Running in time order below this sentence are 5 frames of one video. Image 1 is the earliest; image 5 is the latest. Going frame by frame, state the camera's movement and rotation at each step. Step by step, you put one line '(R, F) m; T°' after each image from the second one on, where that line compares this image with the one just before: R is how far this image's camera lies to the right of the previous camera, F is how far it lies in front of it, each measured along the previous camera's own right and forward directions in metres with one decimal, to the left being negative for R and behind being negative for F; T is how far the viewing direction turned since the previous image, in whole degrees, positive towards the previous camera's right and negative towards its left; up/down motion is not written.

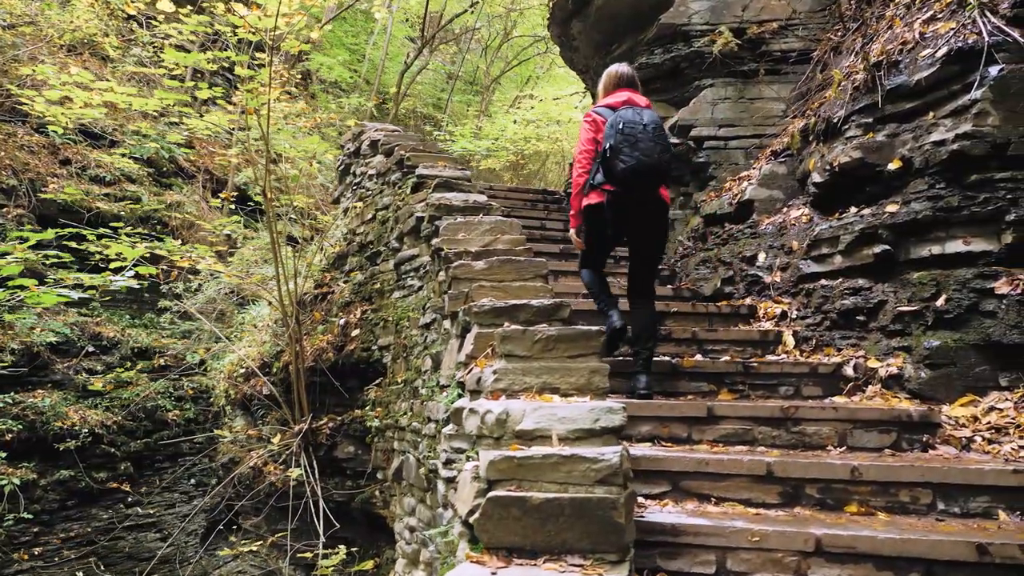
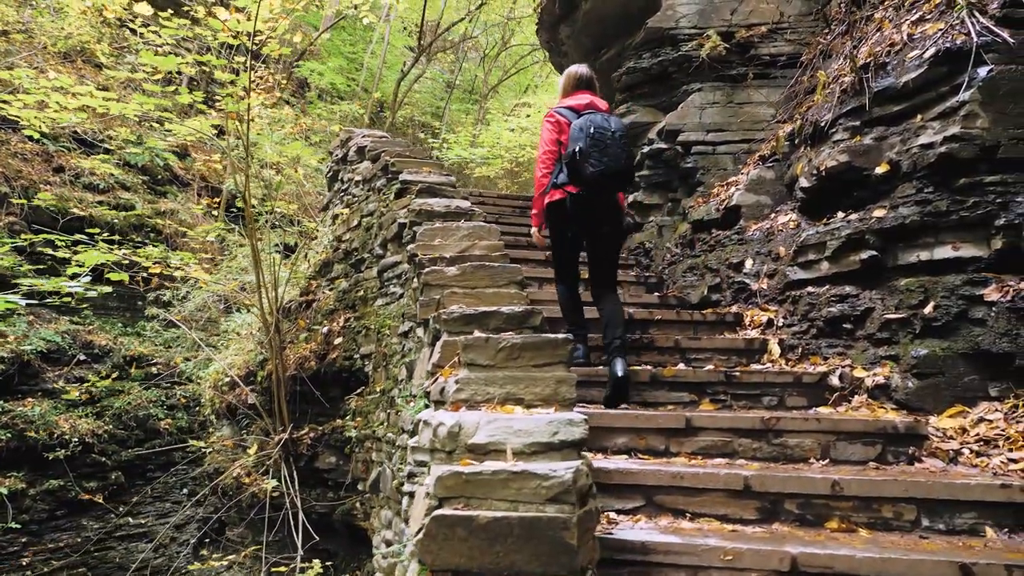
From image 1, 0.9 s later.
(+0.1, +0.1) m; 0°
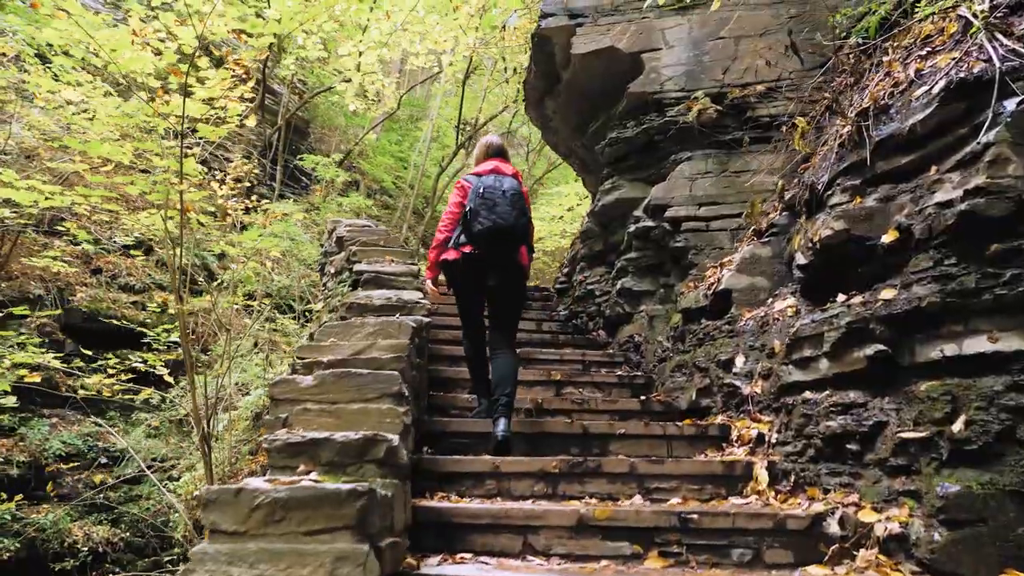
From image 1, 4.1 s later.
(+0.7, +0.8) m; -5°
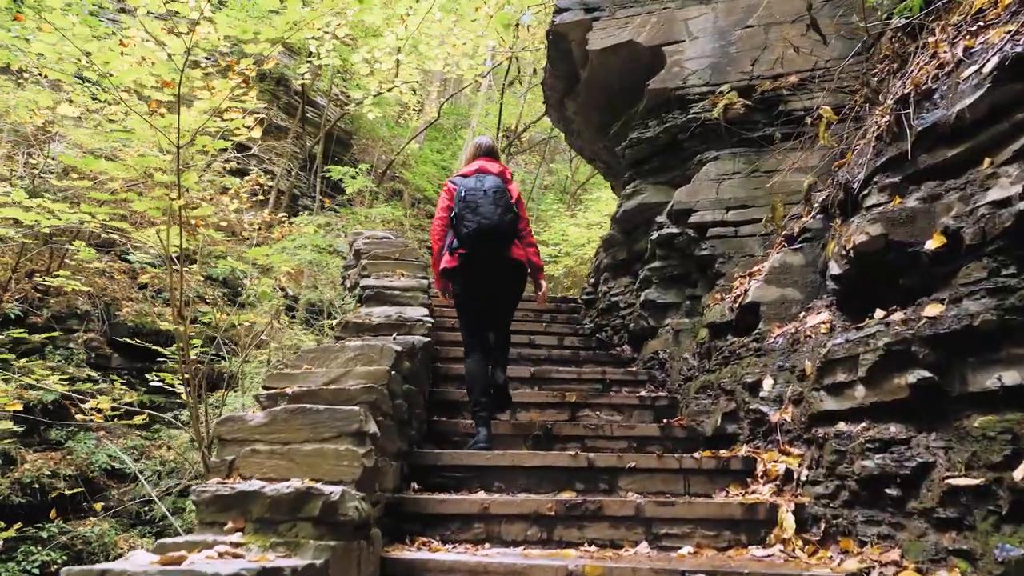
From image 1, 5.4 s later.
(+0.2, +0.3) m; -4°
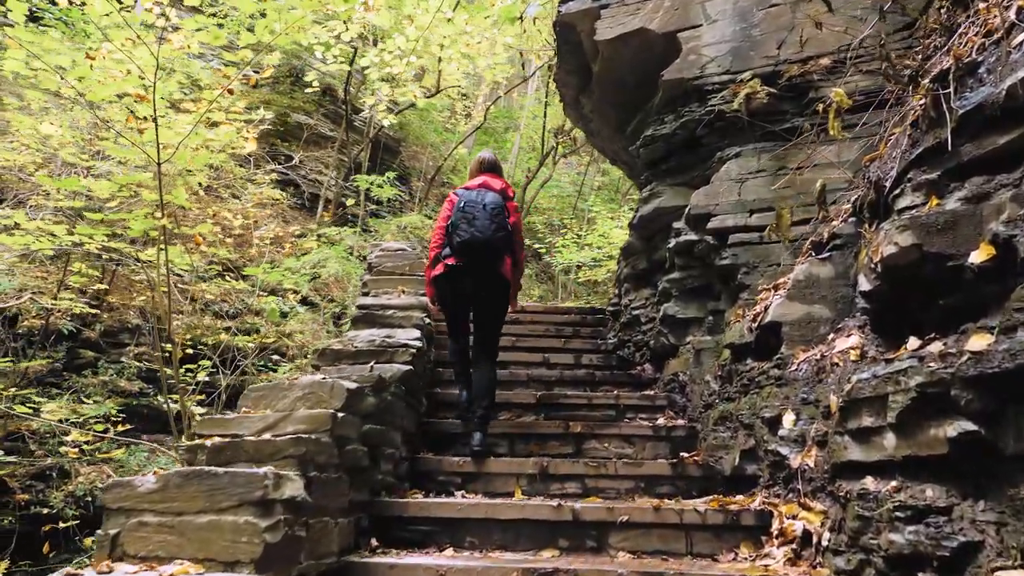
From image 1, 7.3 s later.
(+0.3, +0.4) m; -5°
